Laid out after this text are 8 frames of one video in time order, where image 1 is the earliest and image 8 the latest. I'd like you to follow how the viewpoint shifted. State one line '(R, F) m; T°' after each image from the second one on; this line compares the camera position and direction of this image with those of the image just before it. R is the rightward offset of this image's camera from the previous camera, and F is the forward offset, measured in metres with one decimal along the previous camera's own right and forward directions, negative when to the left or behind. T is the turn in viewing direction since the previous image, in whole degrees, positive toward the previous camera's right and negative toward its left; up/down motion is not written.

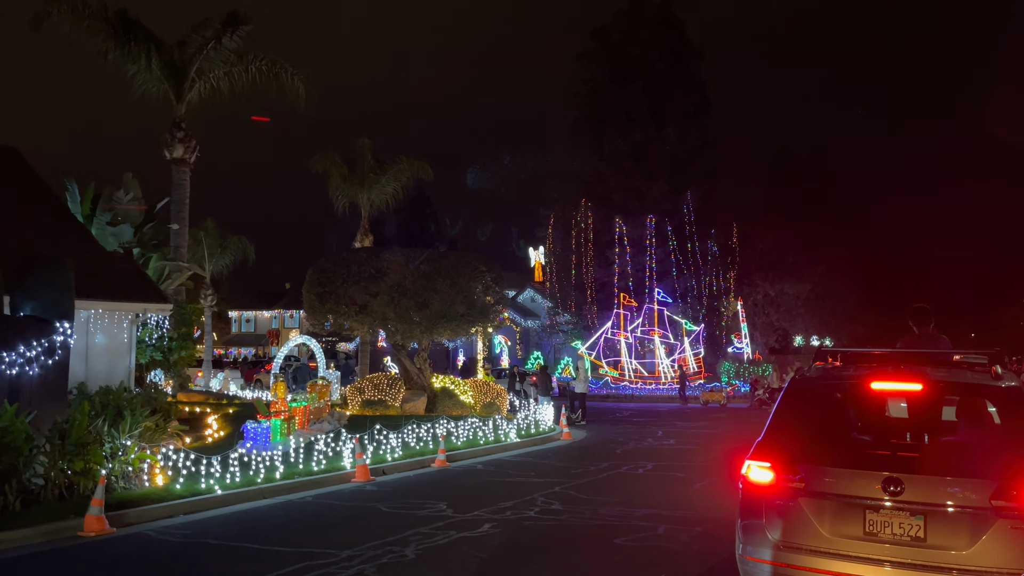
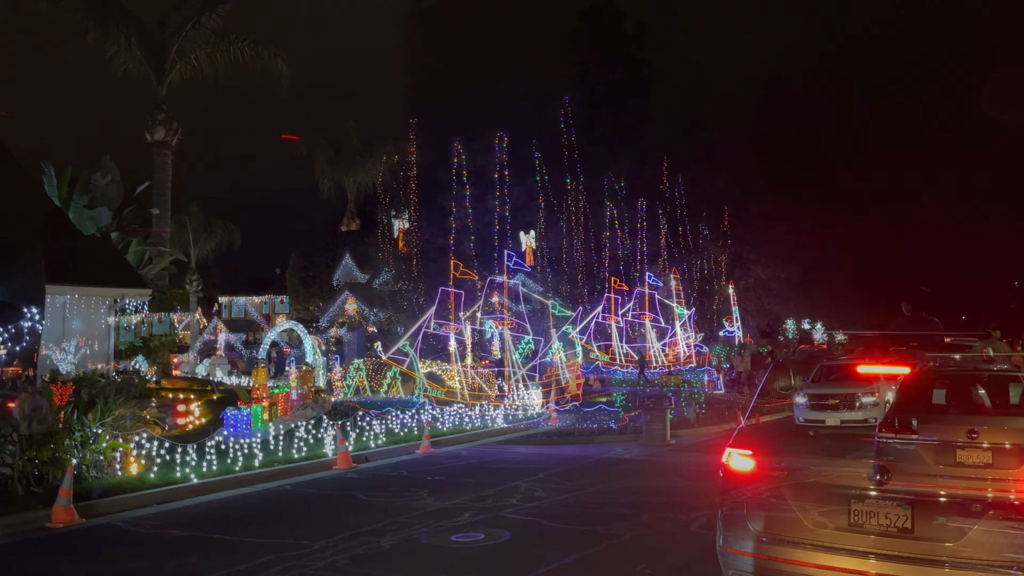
(+1.0, +1.3) m; -2°
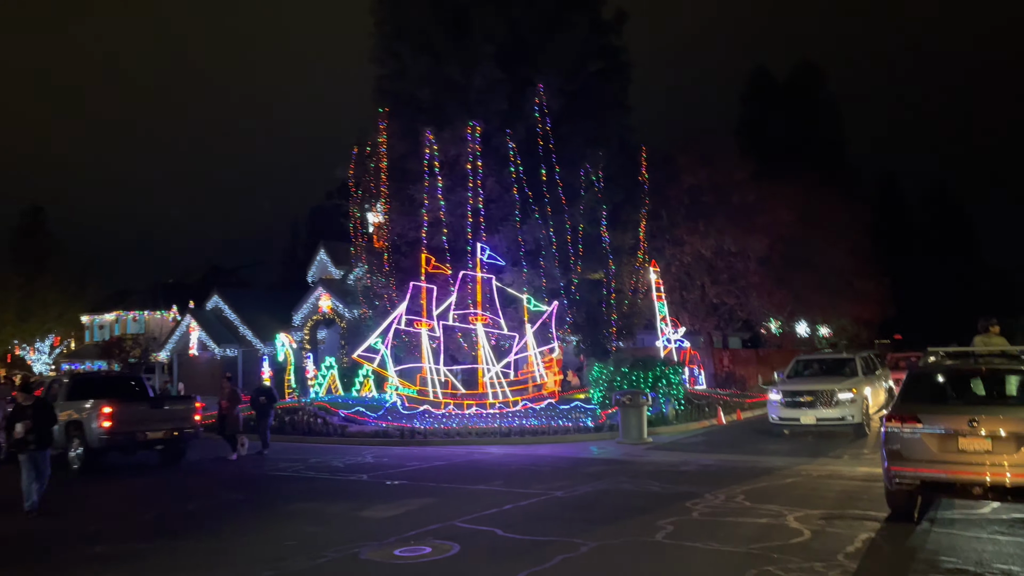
(+0.3, +0.6) m; +1°
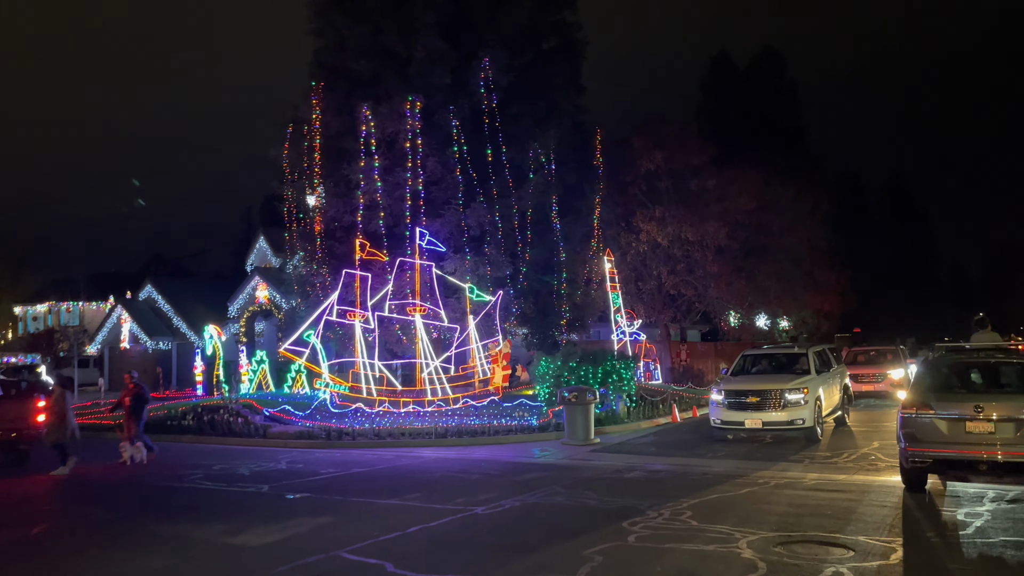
(+0.6, +1.7) m; +3°
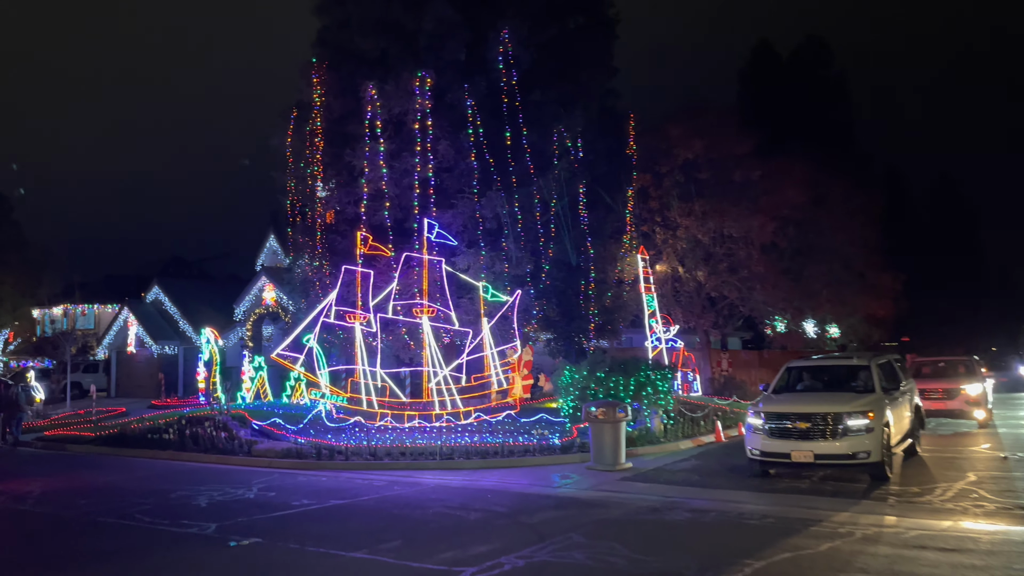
(+0.3, +2.6) m; -2°
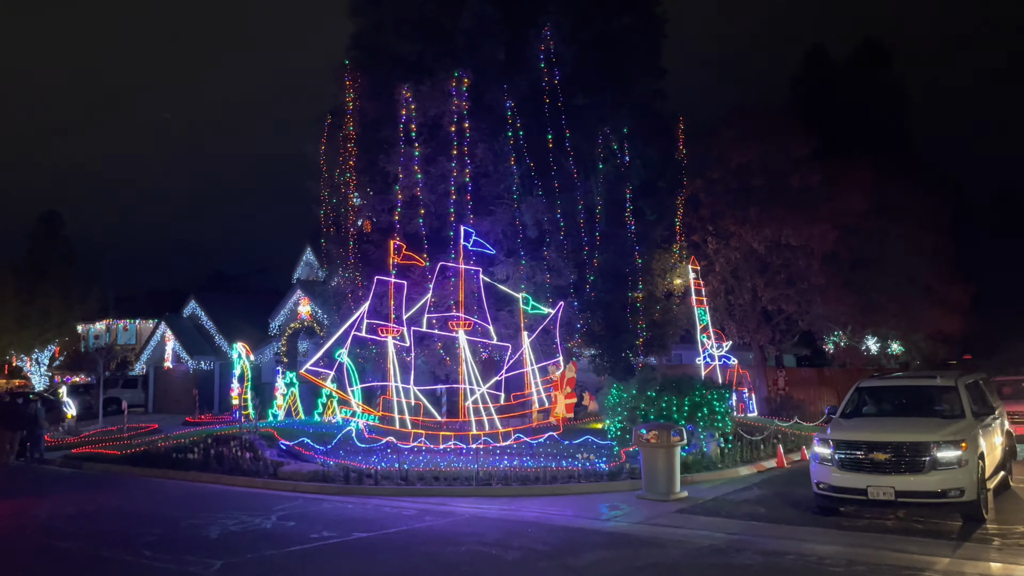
(0.0, +1.3) m; -3°
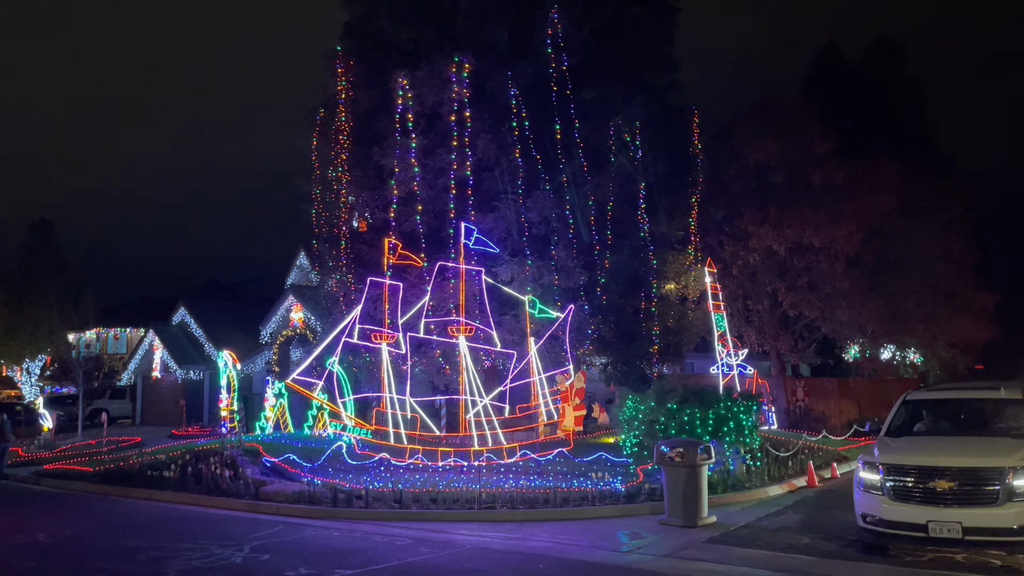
(-0.1, +1.5) m; 0°
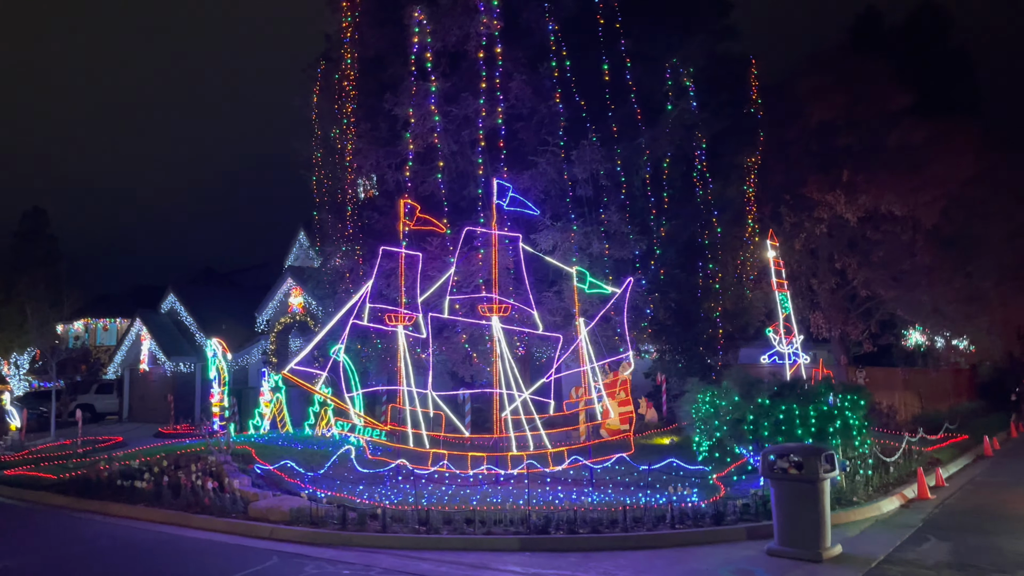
(-0.7, +2.9) m; 0°
